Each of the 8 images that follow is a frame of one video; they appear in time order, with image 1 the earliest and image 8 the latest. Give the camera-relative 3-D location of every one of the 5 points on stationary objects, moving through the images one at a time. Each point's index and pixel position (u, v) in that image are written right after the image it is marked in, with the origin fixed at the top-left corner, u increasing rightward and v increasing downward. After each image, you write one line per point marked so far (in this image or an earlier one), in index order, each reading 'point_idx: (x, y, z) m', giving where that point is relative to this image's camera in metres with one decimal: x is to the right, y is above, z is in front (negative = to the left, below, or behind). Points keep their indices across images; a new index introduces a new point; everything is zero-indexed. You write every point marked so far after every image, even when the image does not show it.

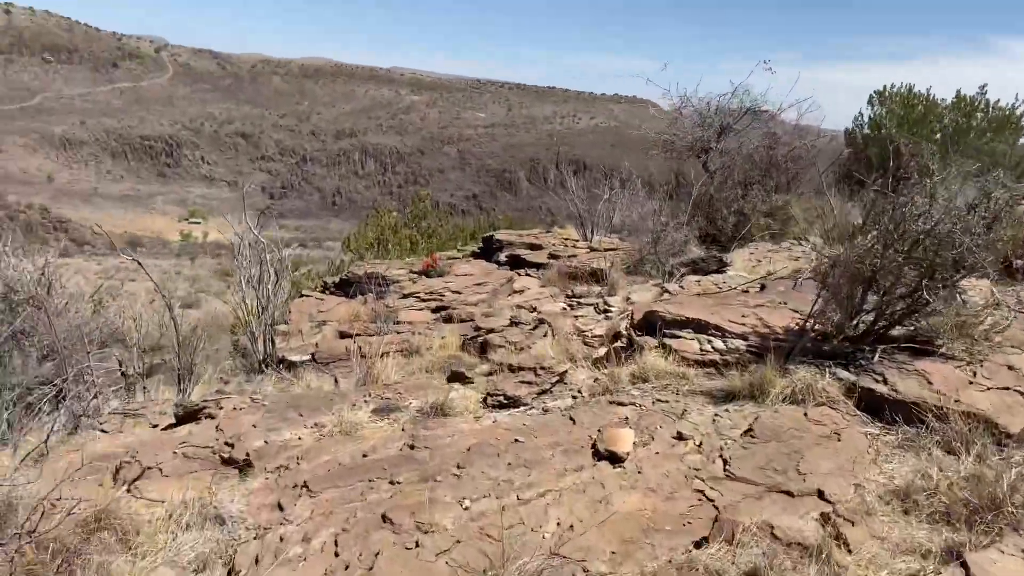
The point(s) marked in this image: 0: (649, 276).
0: (+1.3, +0.1, +7.1) m
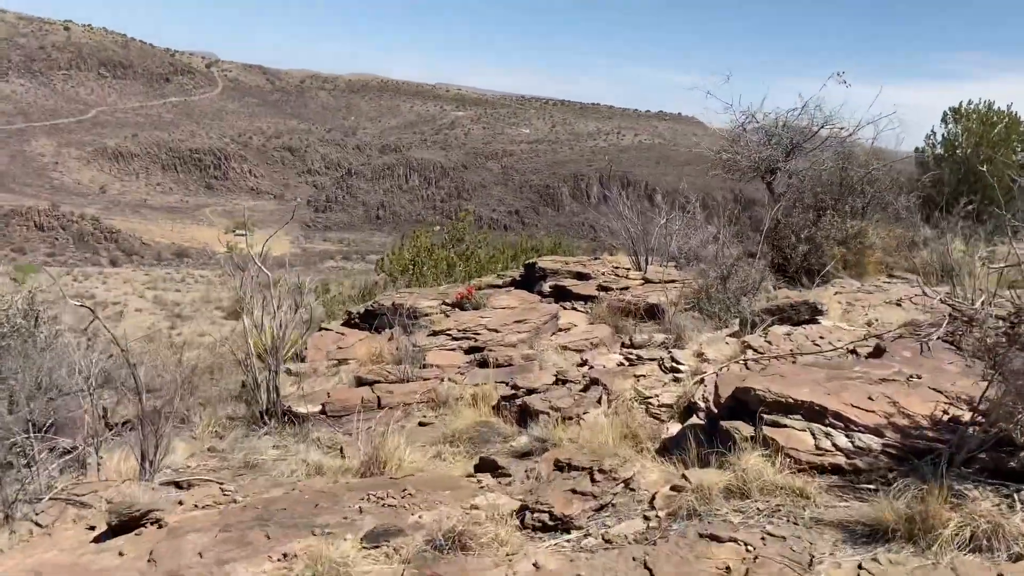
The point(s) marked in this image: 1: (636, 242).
0: (+1.6, -0.3, +6.1) m
1: (+1.6, +0.6, +9.6) m
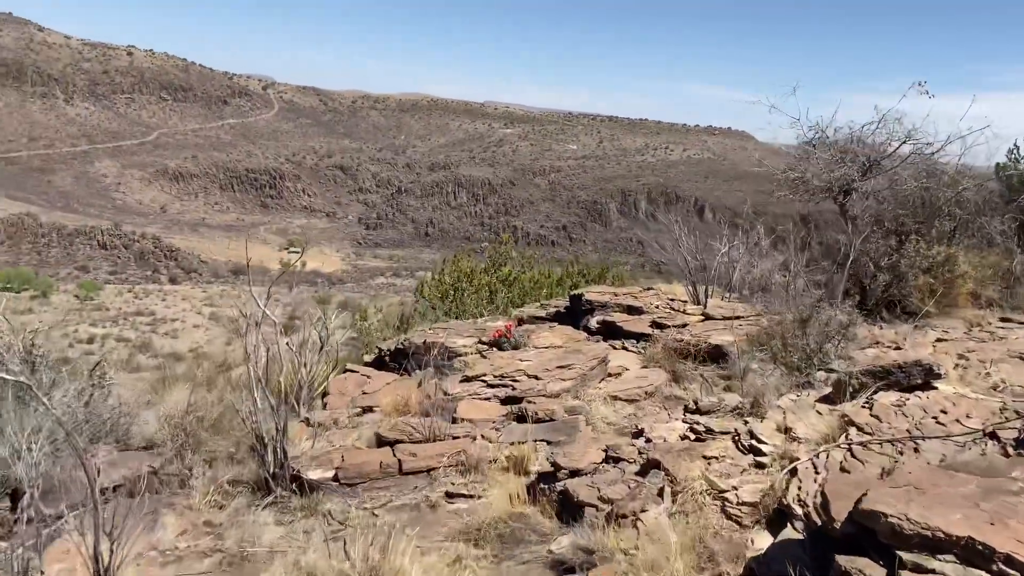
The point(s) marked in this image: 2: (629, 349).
0: (+1.9, -0.6, +5.2) m
1: (+2.1, +0.2, +8.8) m
2: (+1.1, -0.6, +6.9) m
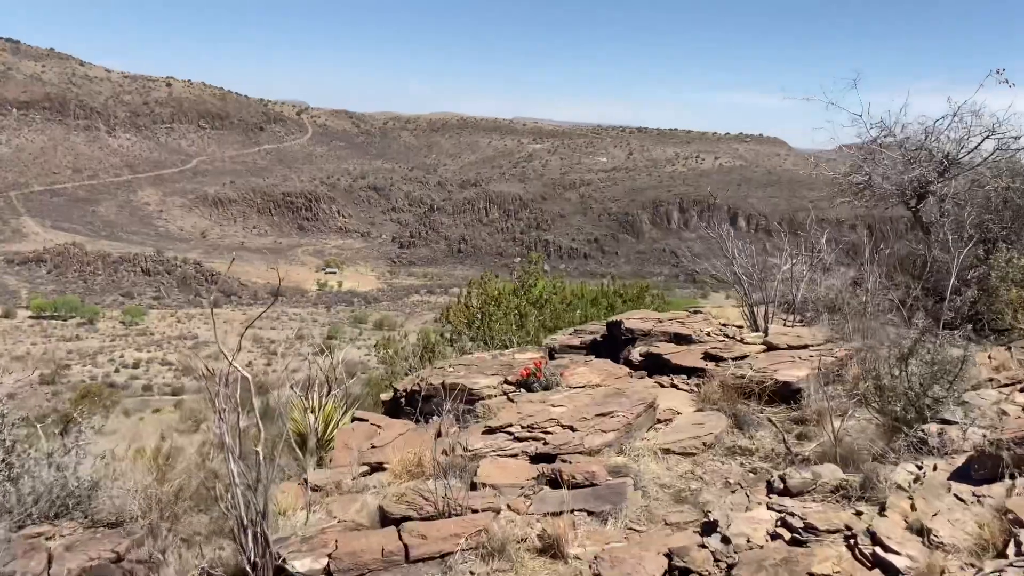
0: (+2.1, -0.7, +4.2) m
1: (+2.4, 0.0, +7.7) m
2: (+1.3, -0.8, +5.9) m
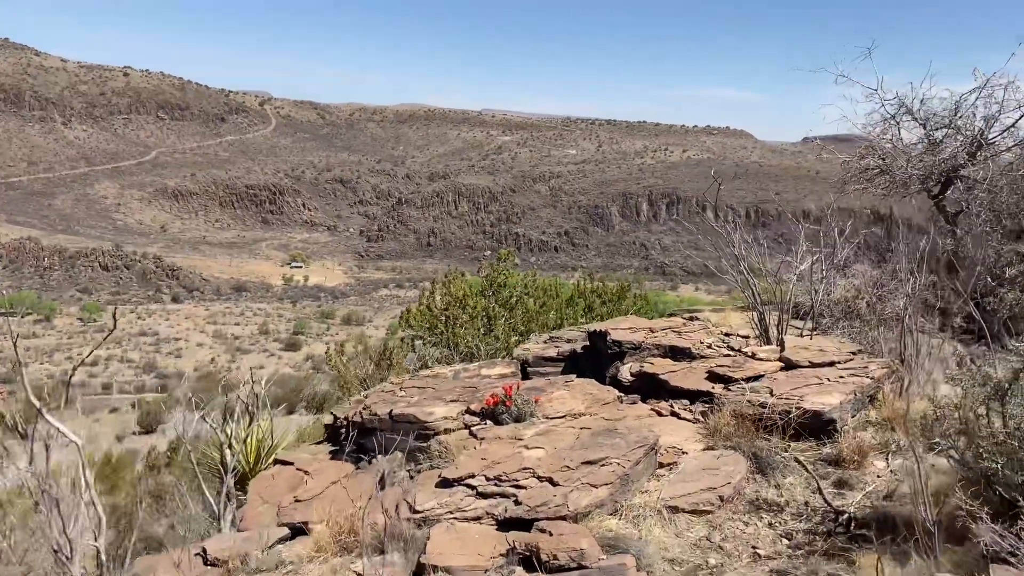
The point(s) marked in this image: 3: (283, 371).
0: (+1.9, -0.8, +3.1) m
1: (+2.1, 0.0, +6.7) m
2: (+1.1, -0.8, +4.8) m
3: (-4.9, -1.9, +17.1) m
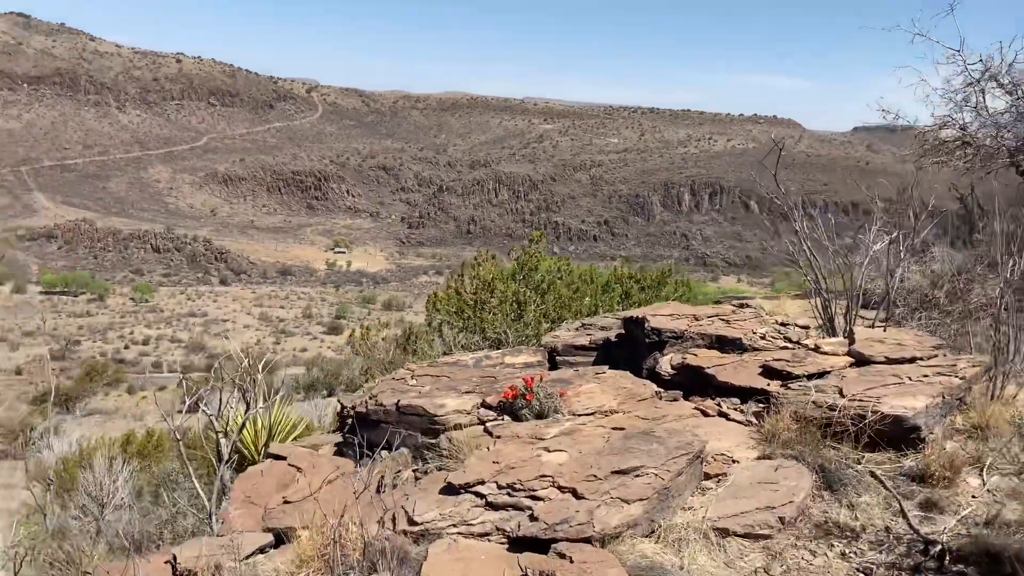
0: (+2.0, -0.7, +2.4) m
1: (+2.3, +0.1, +5.9) m
2: (+1.2, -0.7, +4.1) m
3: (-4.2, -1.5, +16.7) m
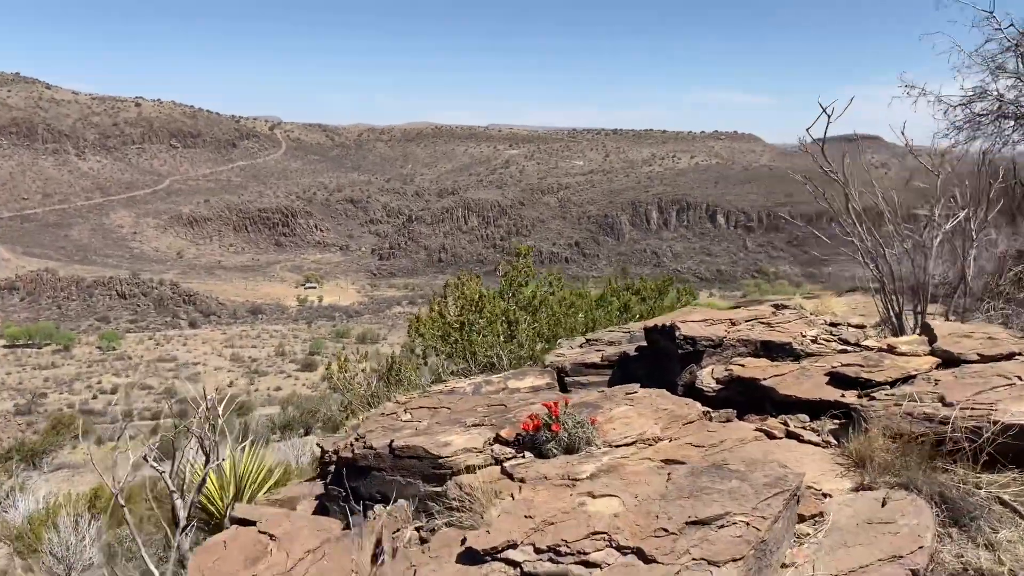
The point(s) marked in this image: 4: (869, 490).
0: (+2.1, -0.6, +1.6) m
1: (+2.3, +0.1, +5.2) m
2: (+1.3, -0.7, +3.3) m
3: (-4.5, -2.2, +15.7) m
4: (+1.4, -0.8, +2.9) m
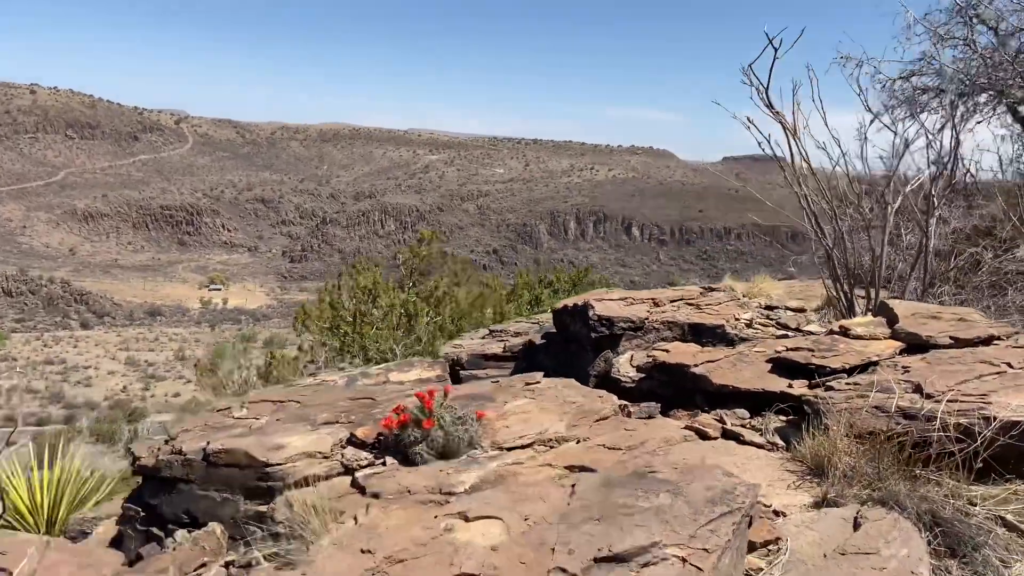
0: (+1.8, -0.4, +1.0) m
1: (+1.6, +0.2, +4.6) m
2: (+0.8, -0.5, +2.6) m
3: (-6.3, -2.0, +14.2) m
4: (+0.9, -0.6, +2.2) m
